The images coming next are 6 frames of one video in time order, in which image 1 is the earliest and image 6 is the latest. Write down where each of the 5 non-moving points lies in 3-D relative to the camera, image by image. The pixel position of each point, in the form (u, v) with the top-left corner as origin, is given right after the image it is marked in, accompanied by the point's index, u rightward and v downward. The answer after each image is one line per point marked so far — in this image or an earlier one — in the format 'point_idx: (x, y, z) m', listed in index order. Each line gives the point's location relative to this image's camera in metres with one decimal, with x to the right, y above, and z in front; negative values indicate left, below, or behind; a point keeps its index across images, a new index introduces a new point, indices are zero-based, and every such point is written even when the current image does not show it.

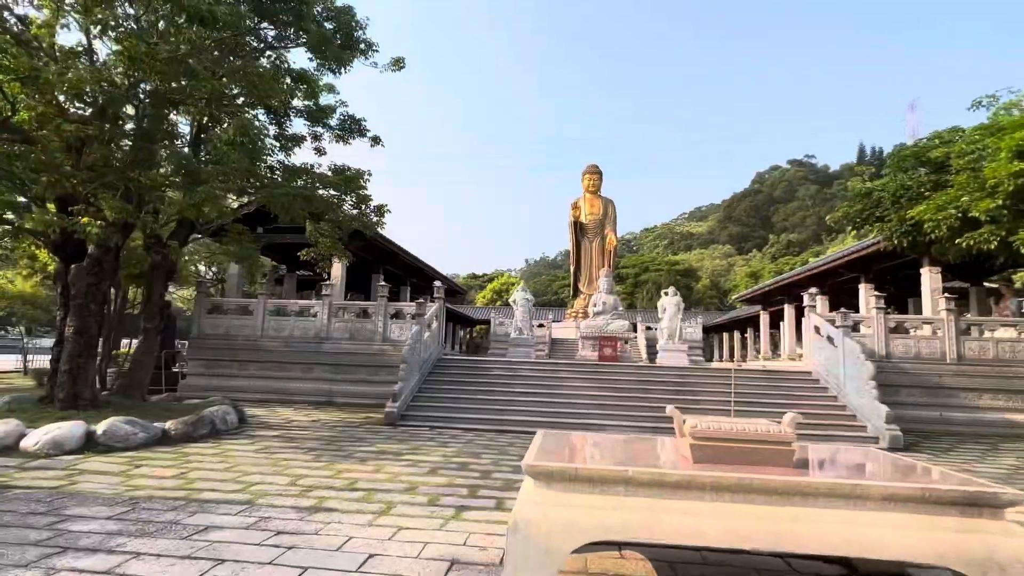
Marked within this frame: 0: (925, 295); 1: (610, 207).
0: (+7.7, -0.1, +10.2) m
1: (+3.3, +2.7, +19.8) m
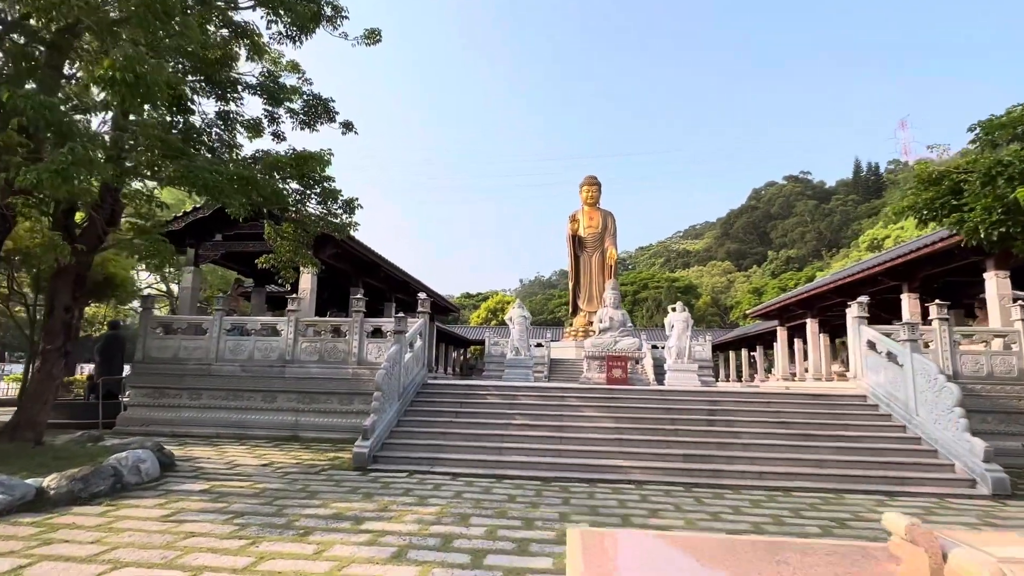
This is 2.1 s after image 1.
0: (+7.6, -0.2, +8.8) m
1: (+3.2, +2.2, +18.4) m
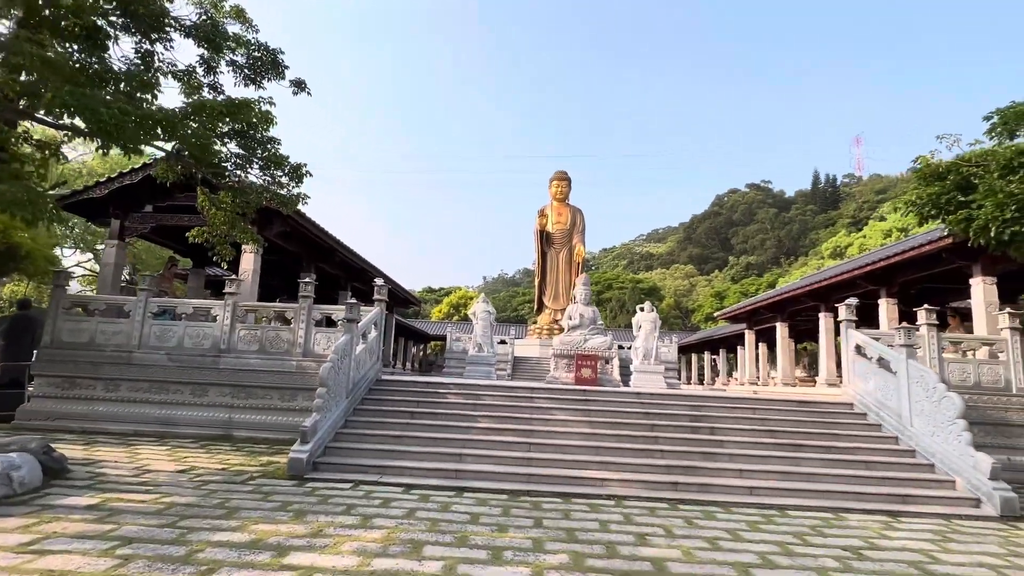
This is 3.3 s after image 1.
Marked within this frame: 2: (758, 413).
0: (+7.1, -0.3, +8.5) m
1: (+2.1, +2.3, +17.7) m
2: (+3.2, -1.6, +7.3) m
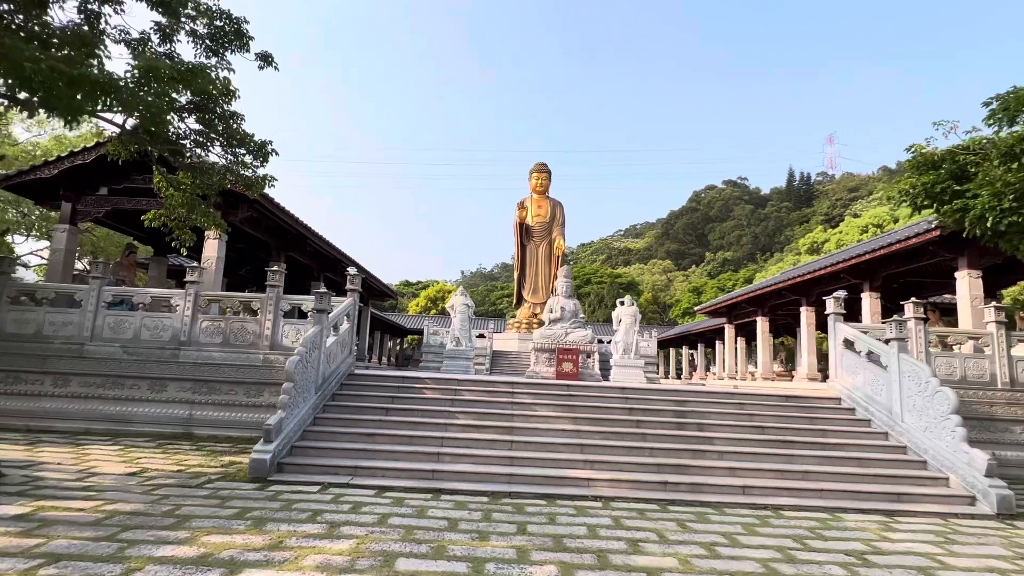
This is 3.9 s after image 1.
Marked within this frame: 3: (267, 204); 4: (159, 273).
0: (+6.8, -0.2, +8.4) m
1: (+1.5, +2.5, +17.4) m
2: (+3.0, -1.5, +7.1) m
3: (-3.7, +1.3, +8.3) m
4: (-6.4, +0.3, +10.0) m
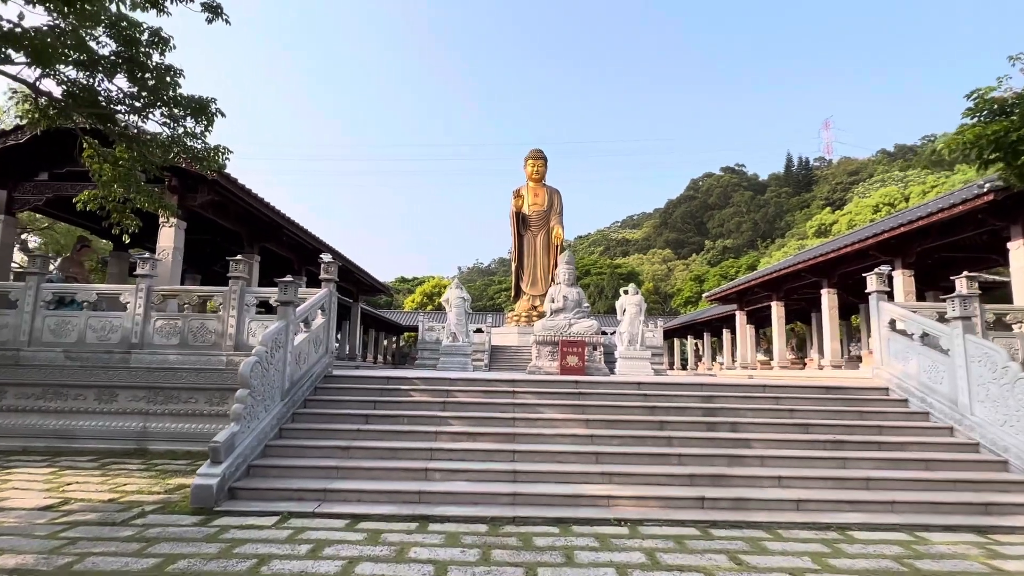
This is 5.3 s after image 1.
0: (+6.8, +0.1, +7.5) m
1: (+1.4, +2.8, +16.5) m
2: (+3.0, -1.3, +6.1) m
3: (-3.7, +1.4, +7.3) m
4: (-6.4, +0.3, +9.0) m
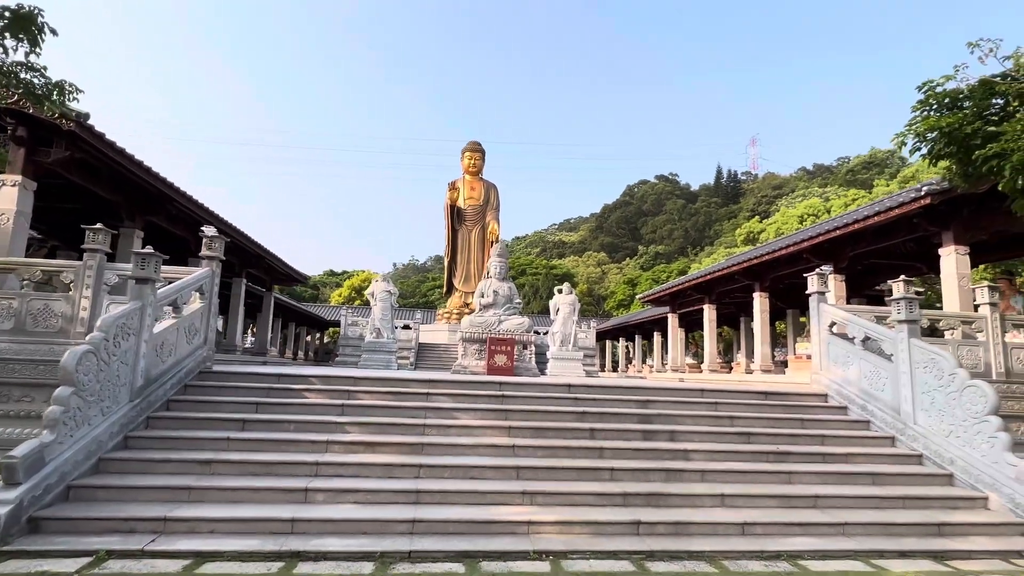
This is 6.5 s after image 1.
0: (+5.8, 0.0, +7.4) m
1: (-0.5, +2.9, +15.7) m
2: (+2.1, -1.2, +5.7) m
3: (-4.6, +1.6, +6.1) m
4: (-7.5, +0.7, +7.4) m
